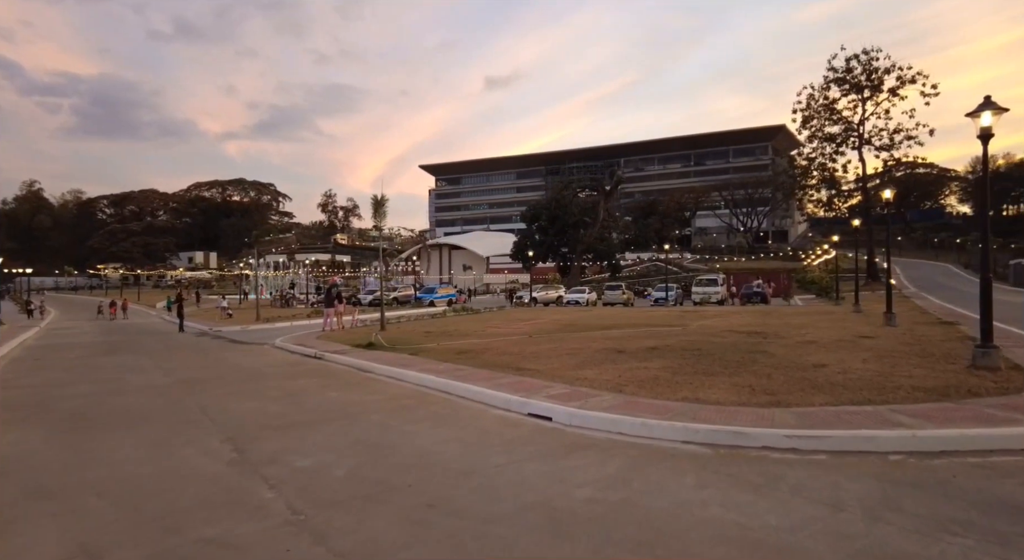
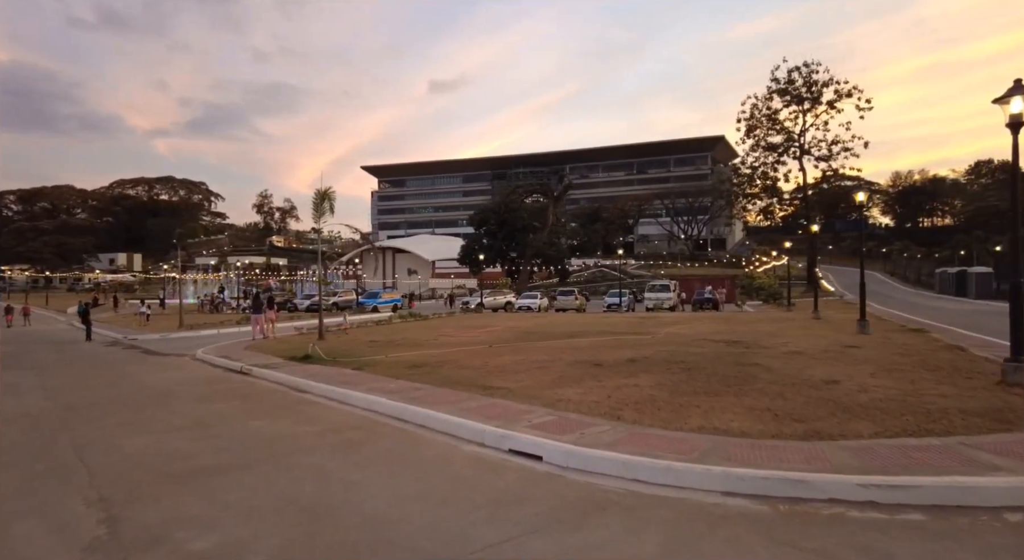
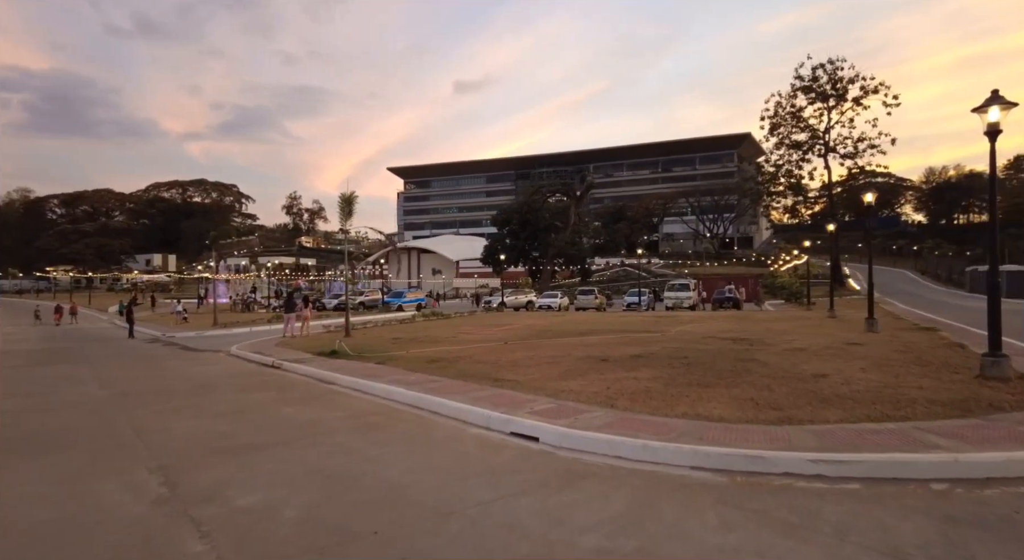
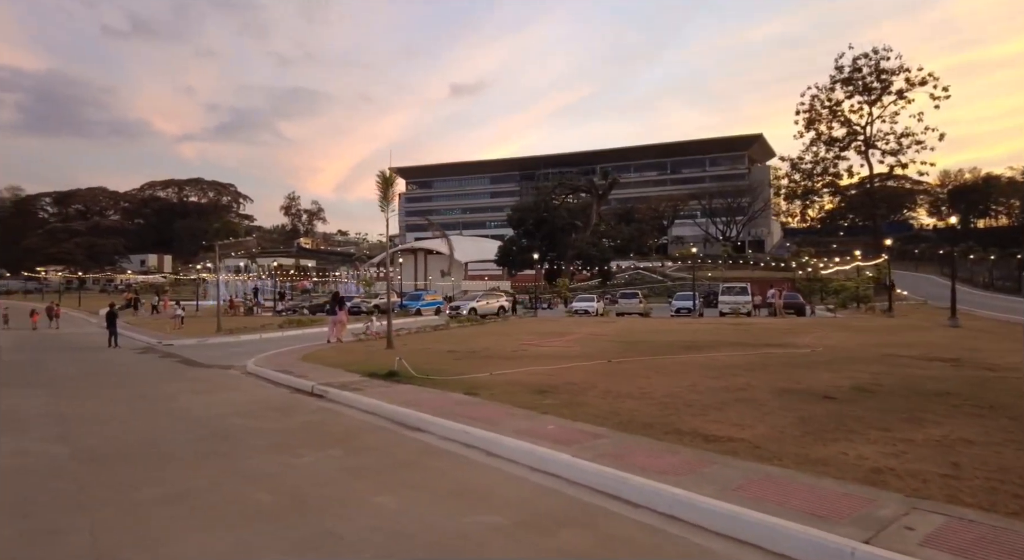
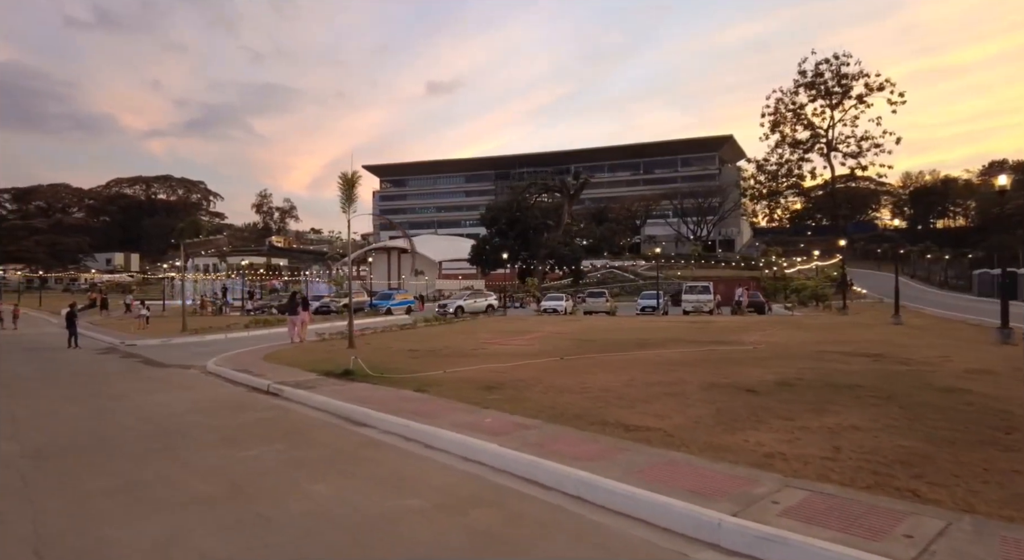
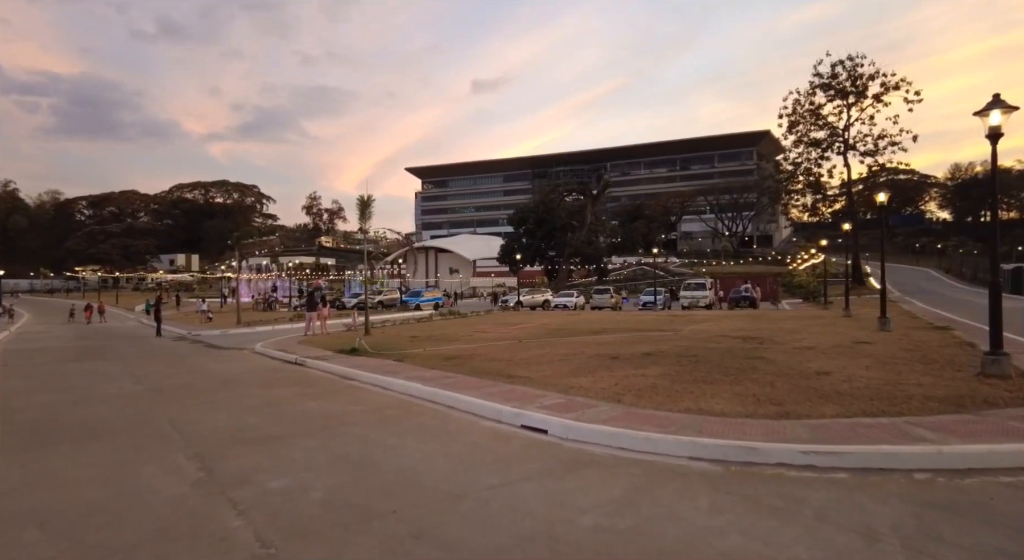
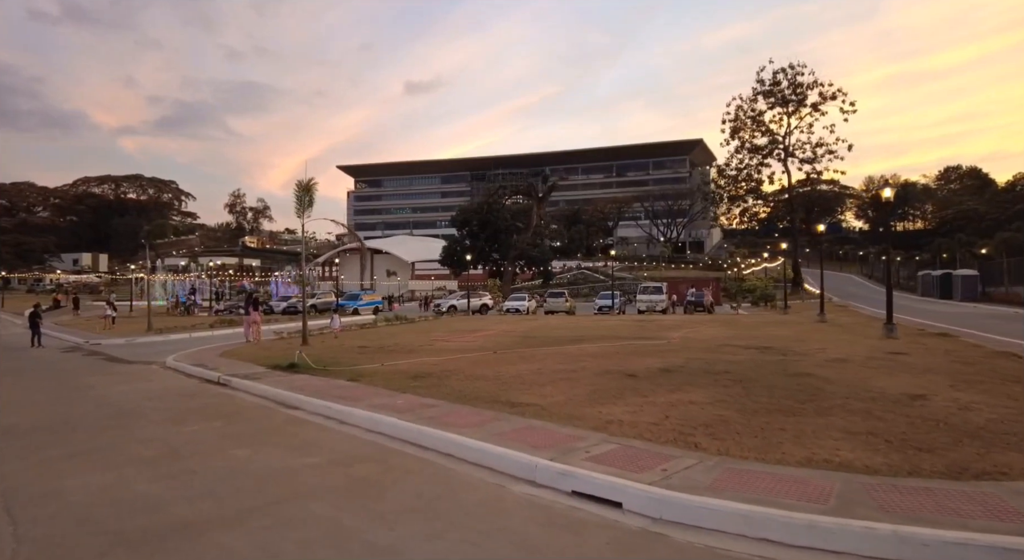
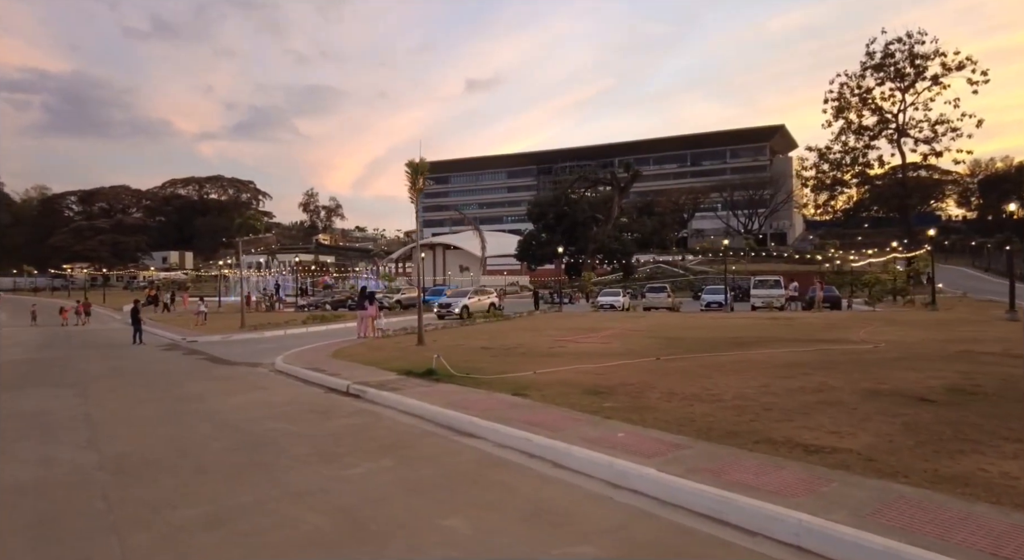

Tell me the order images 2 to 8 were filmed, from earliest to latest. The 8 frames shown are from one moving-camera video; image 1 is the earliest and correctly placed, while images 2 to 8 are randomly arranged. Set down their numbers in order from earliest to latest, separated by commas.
6, 3, 2, 7, 5, 4, 8
